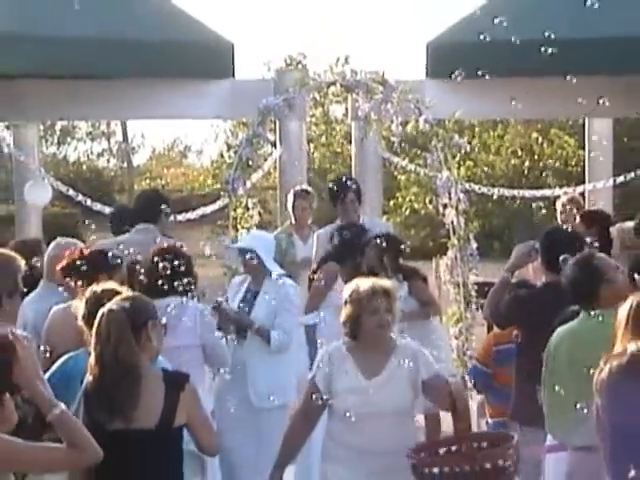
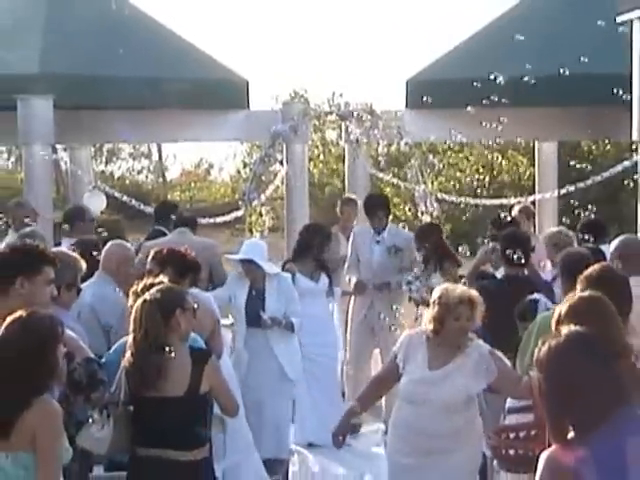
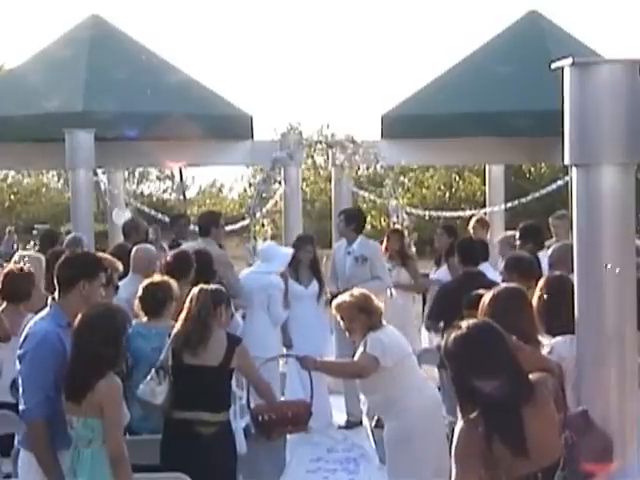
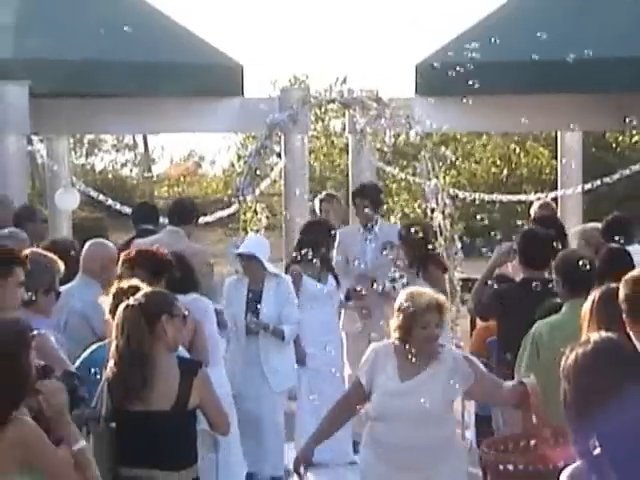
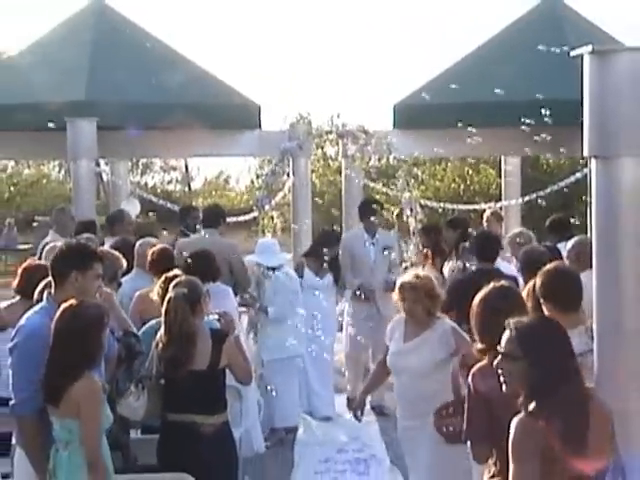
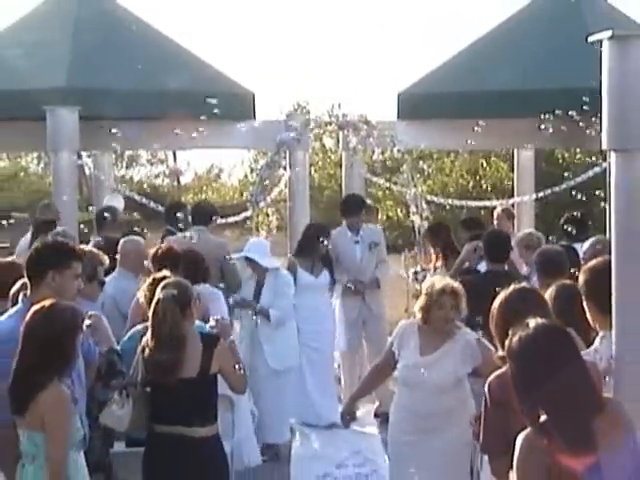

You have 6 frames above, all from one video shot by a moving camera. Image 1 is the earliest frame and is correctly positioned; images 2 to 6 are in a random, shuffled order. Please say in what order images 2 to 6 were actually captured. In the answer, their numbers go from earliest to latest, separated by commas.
4, 2, 6, 5, 3
